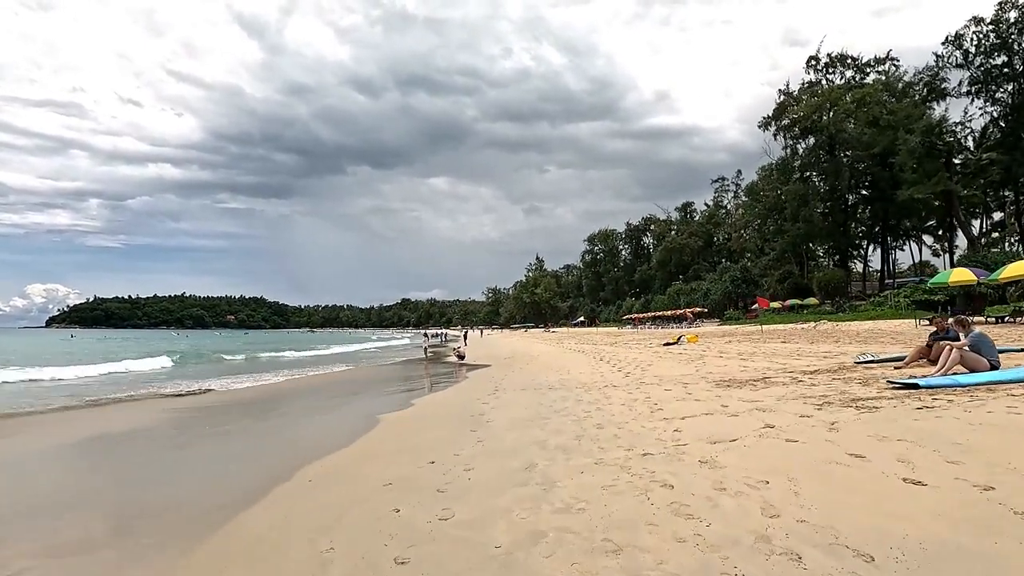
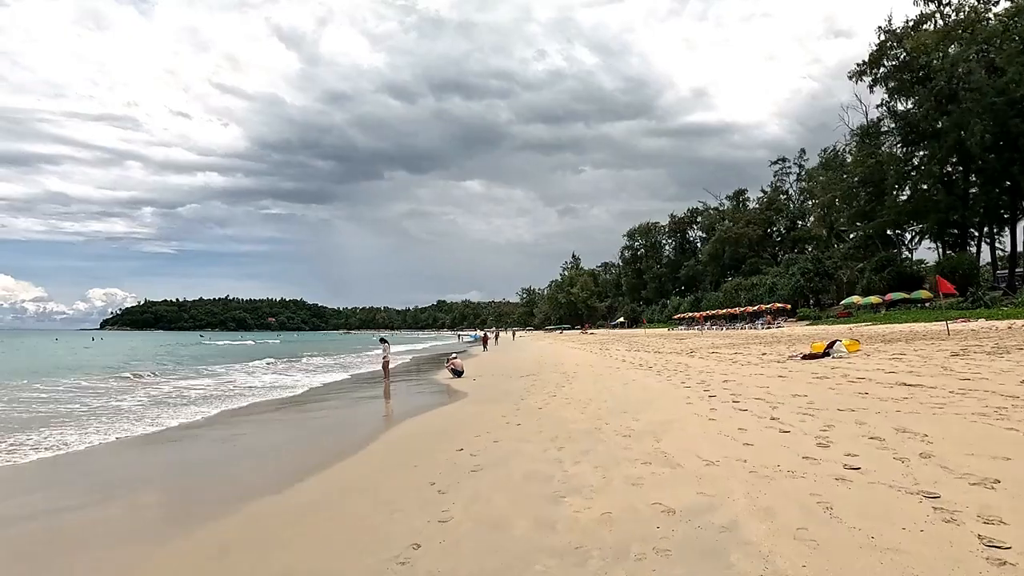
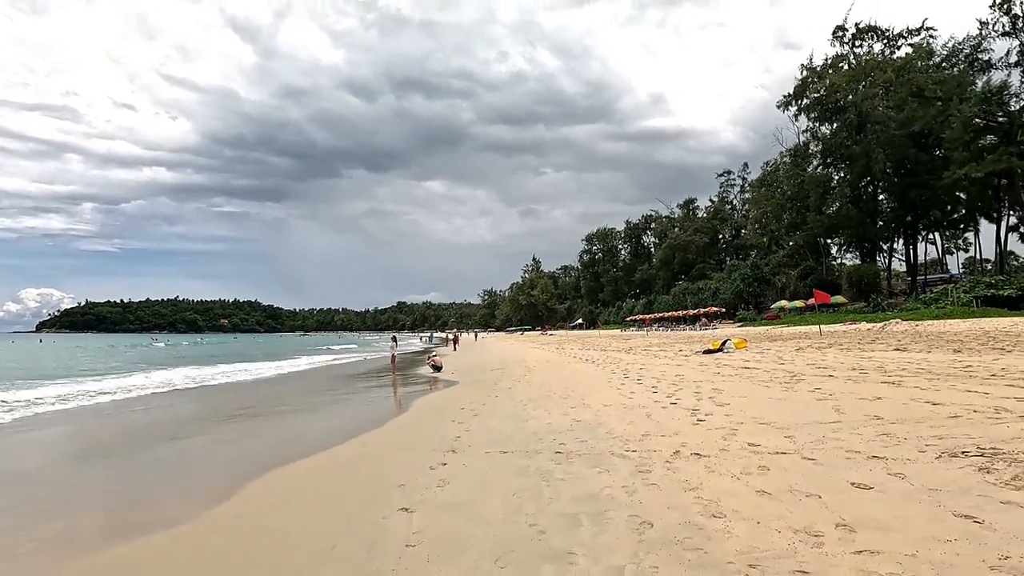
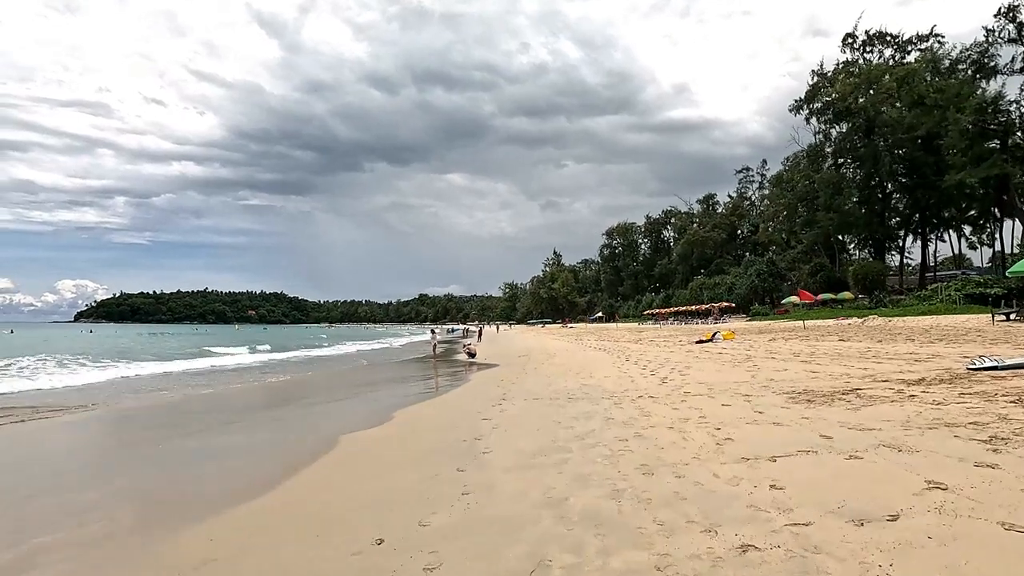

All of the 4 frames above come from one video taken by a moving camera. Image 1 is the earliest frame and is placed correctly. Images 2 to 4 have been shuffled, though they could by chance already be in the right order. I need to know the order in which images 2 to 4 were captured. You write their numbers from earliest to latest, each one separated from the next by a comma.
4, 3, 2
